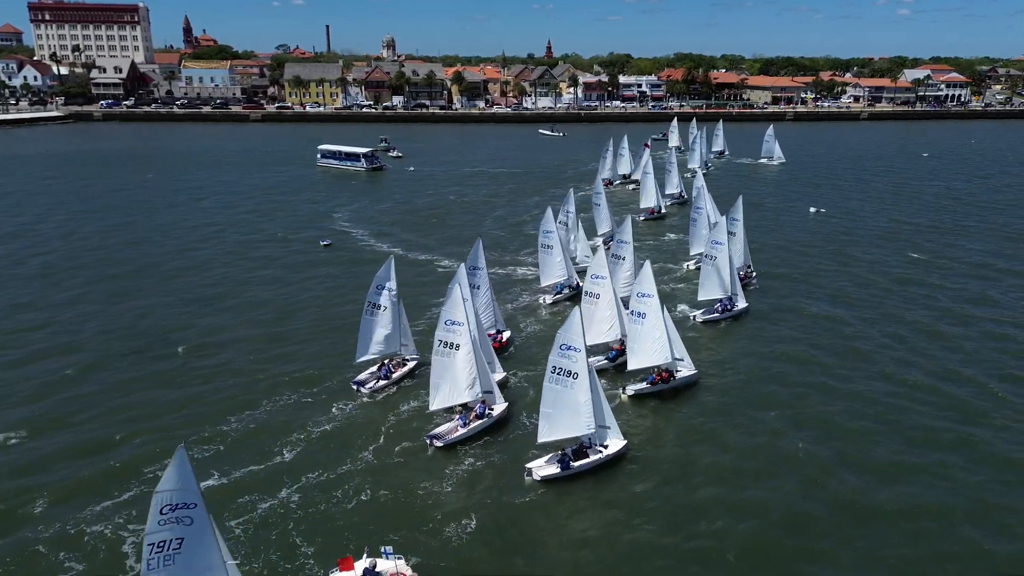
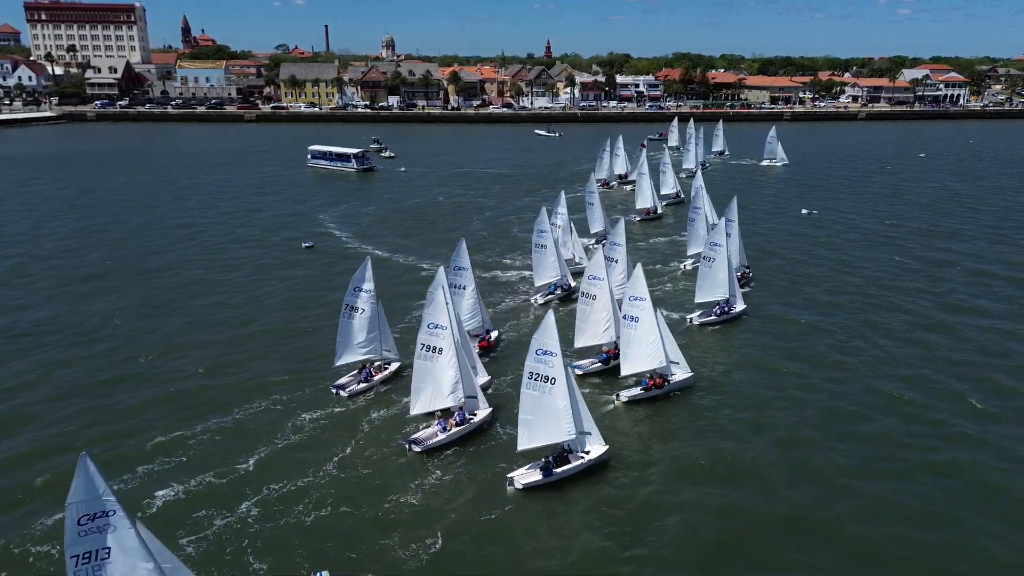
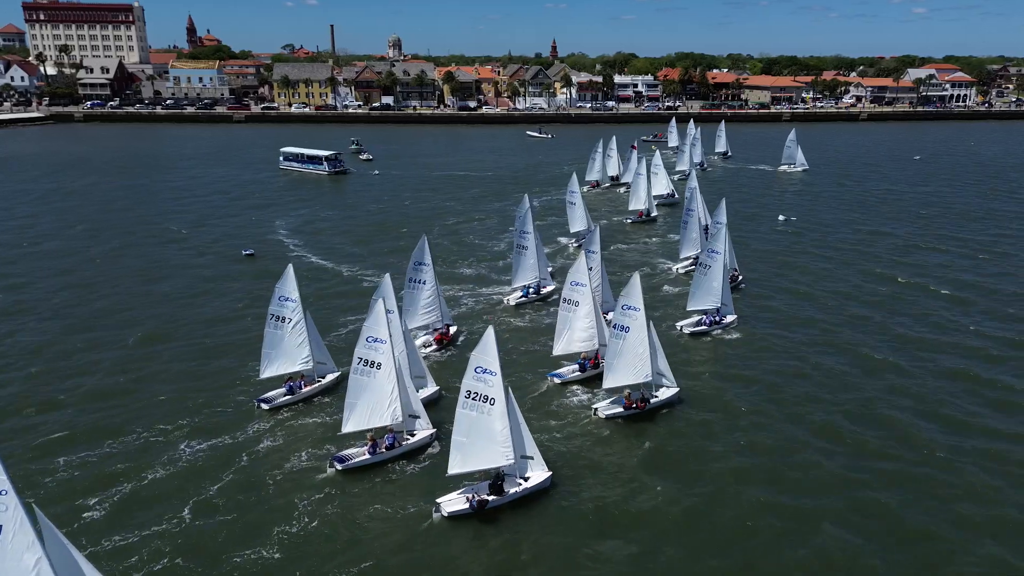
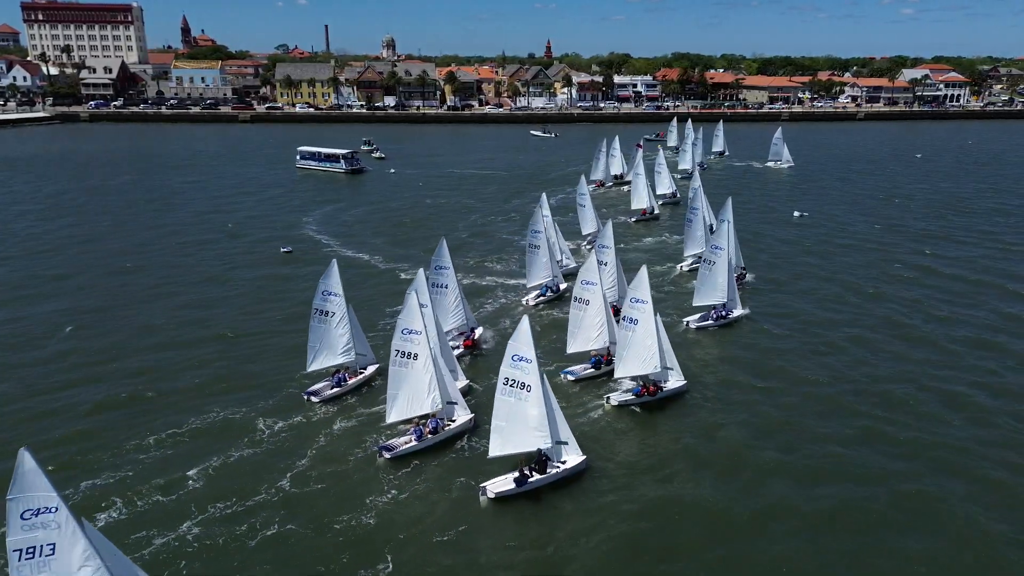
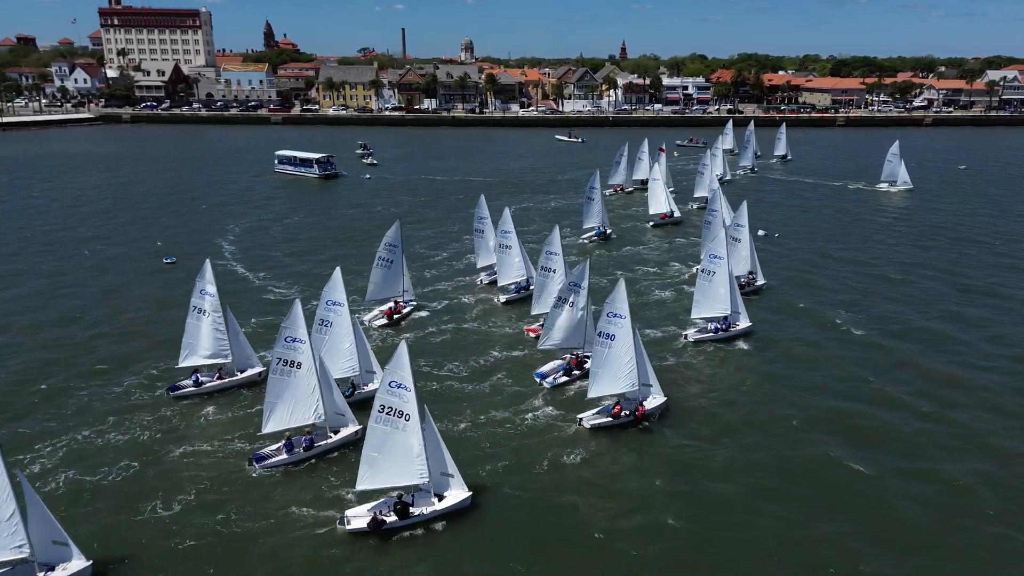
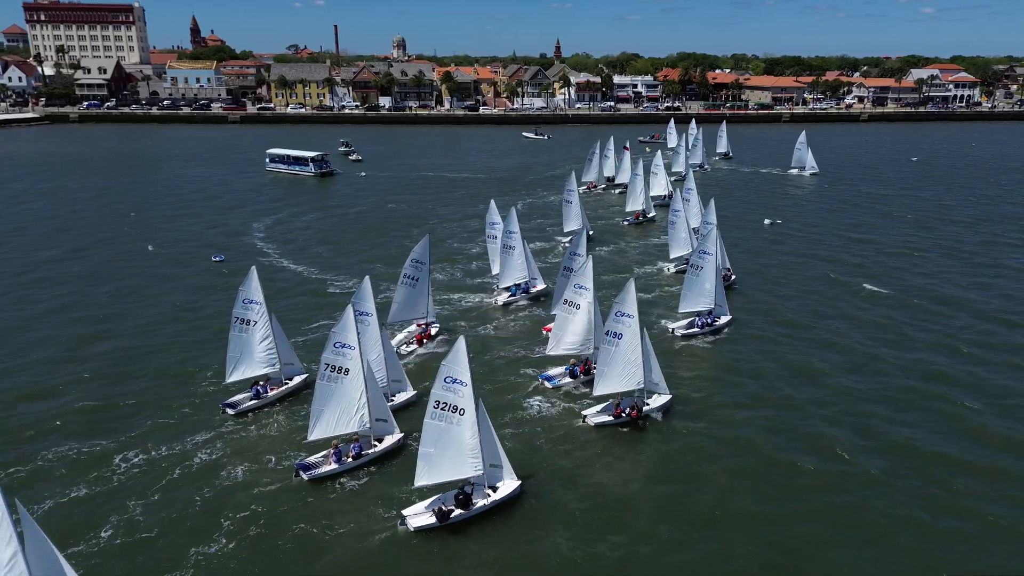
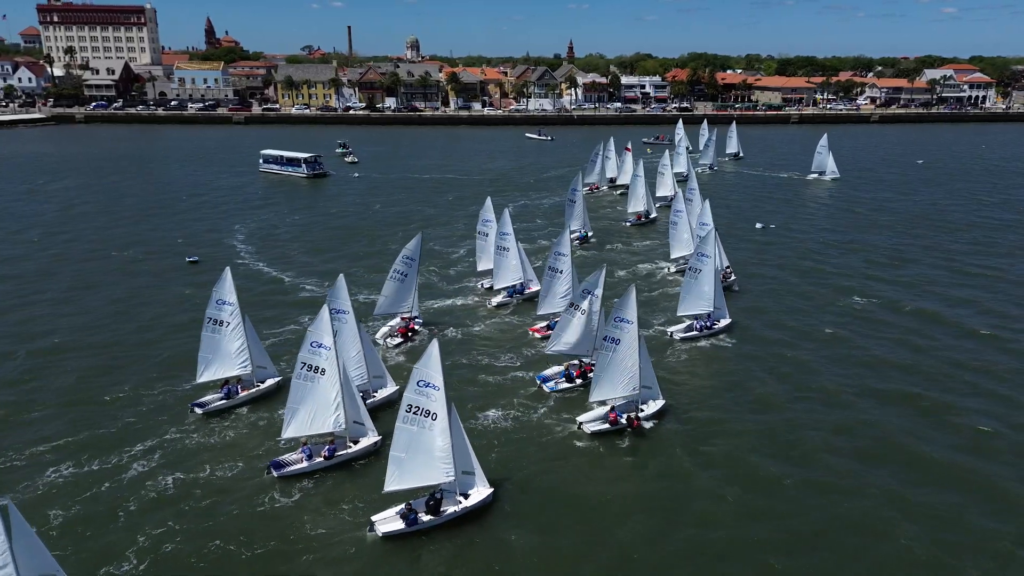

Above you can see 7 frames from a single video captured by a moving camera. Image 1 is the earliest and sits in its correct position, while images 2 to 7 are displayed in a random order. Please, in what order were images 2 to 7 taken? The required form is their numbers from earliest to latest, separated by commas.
2, 4, 3, 6, 7, 5
